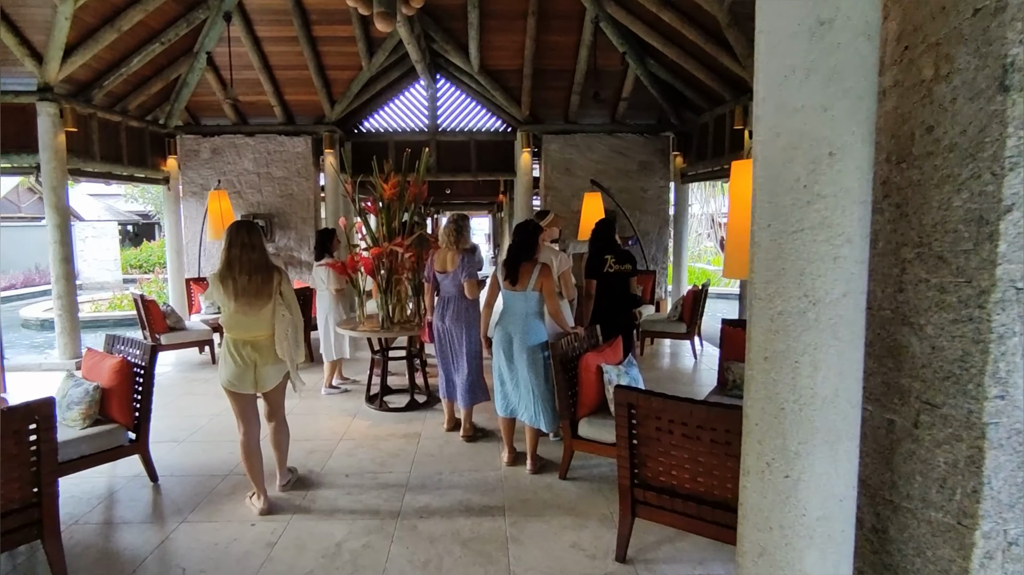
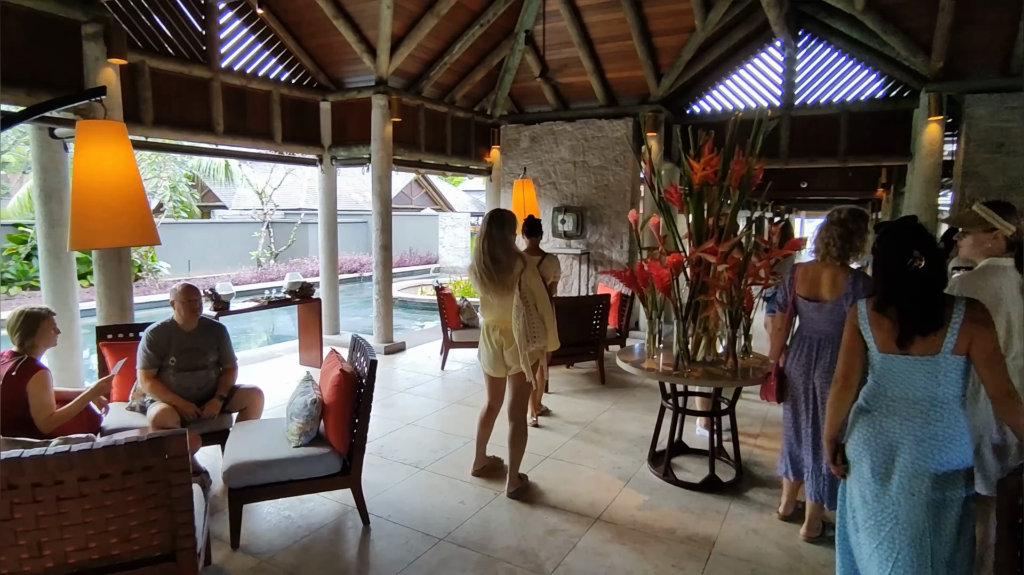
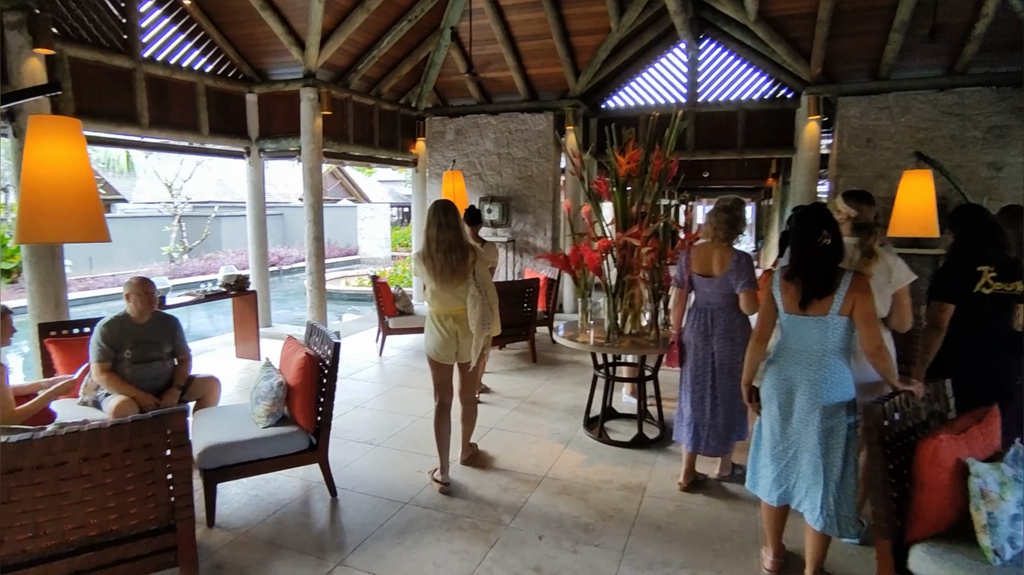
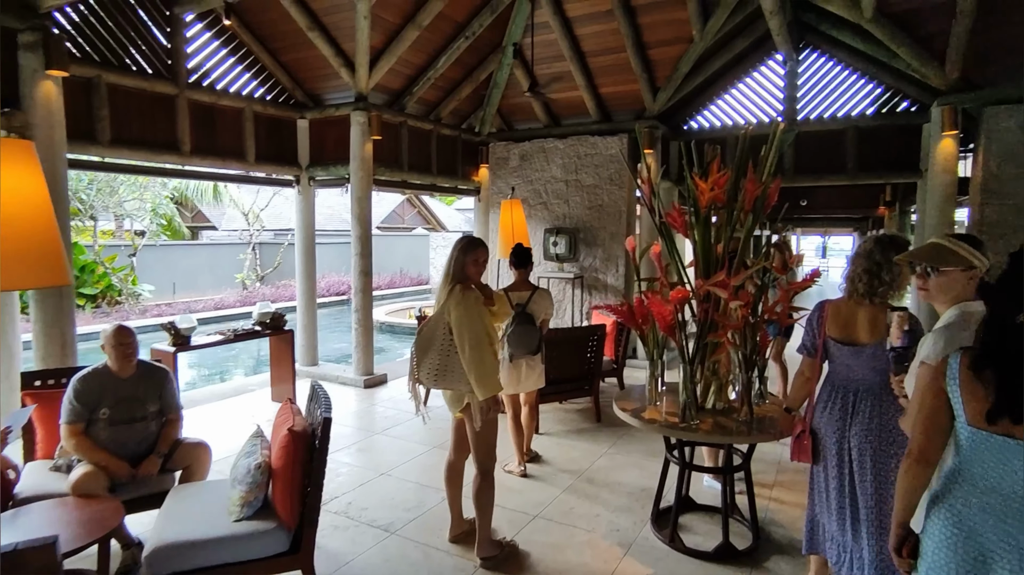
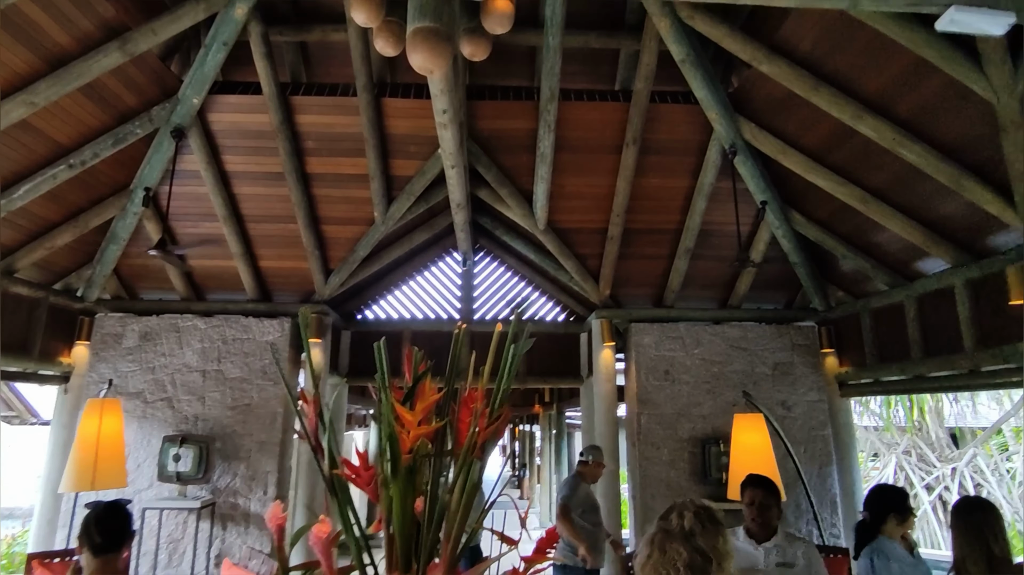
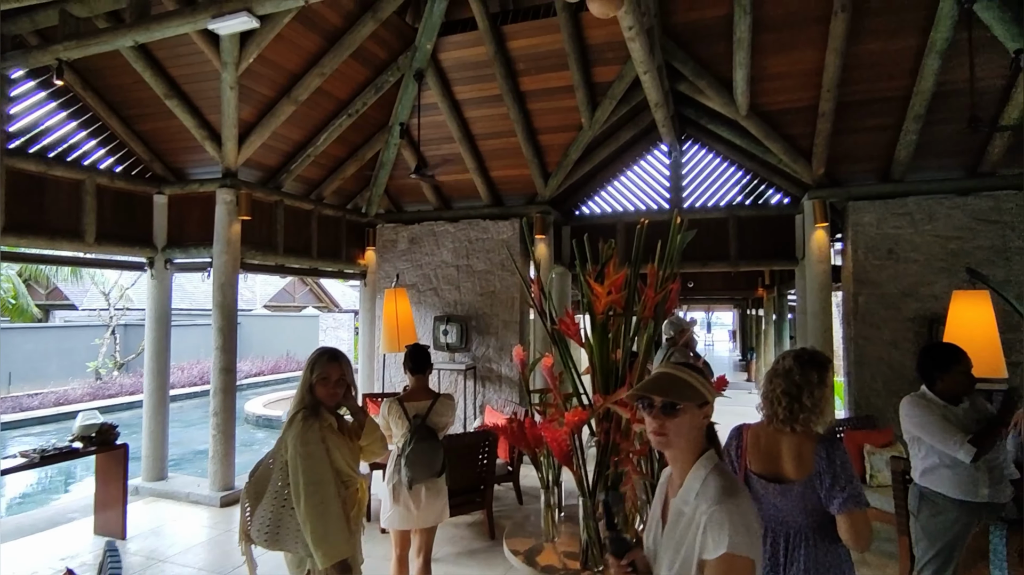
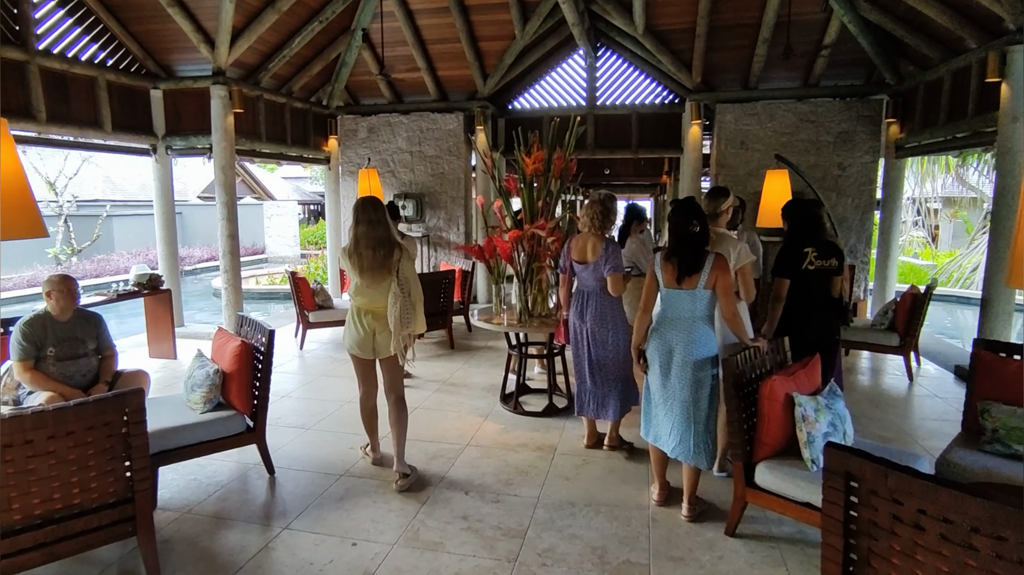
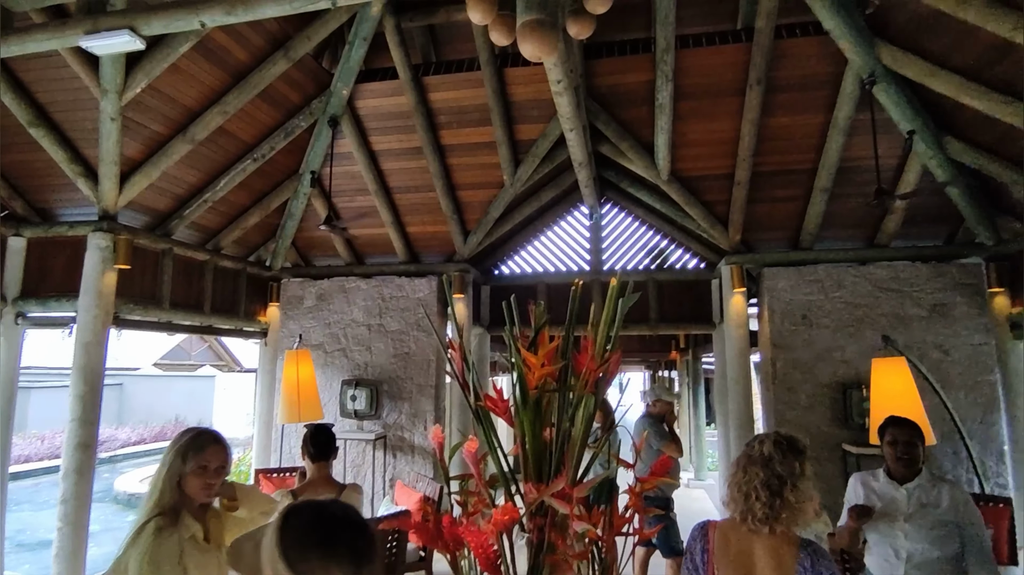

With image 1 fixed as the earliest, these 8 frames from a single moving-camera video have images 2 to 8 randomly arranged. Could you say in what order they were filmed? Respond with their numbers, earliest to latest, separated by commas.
7, 3, 2, 4, 6, 8, 5
